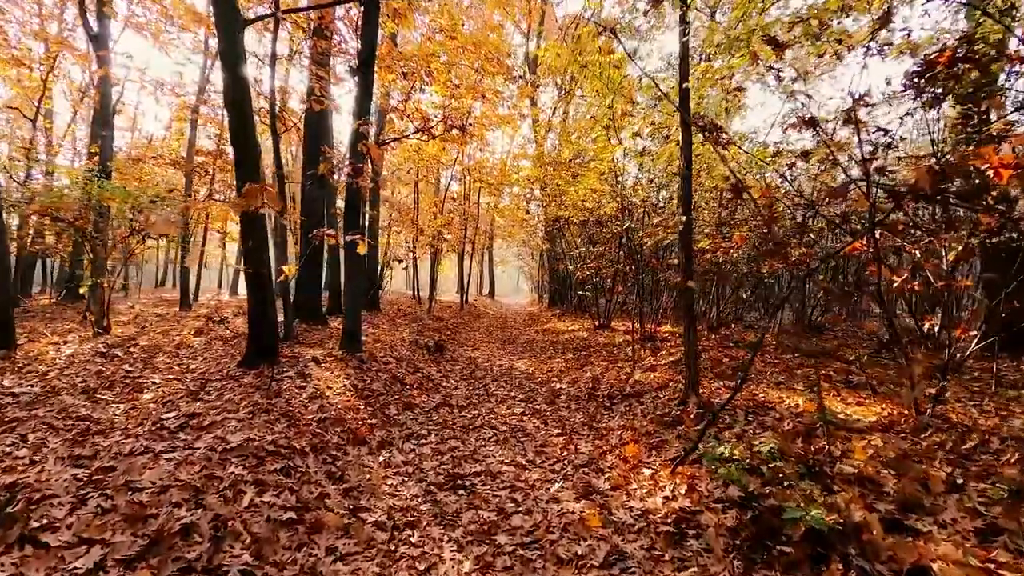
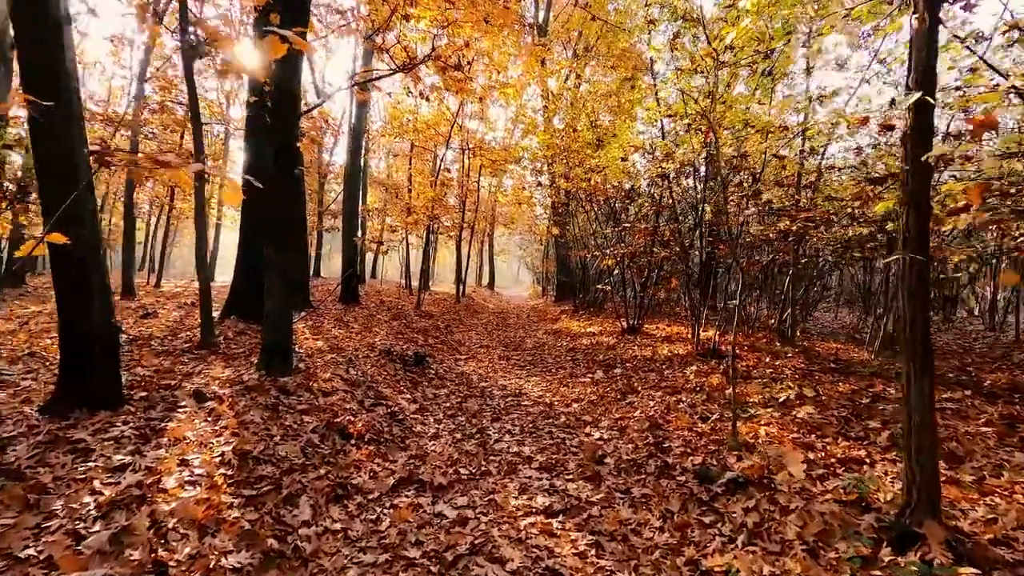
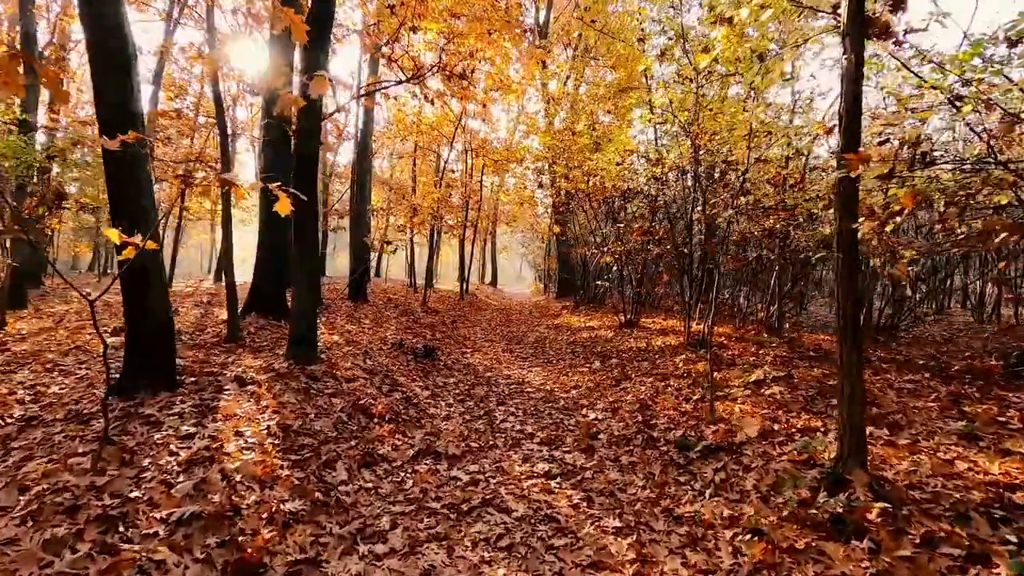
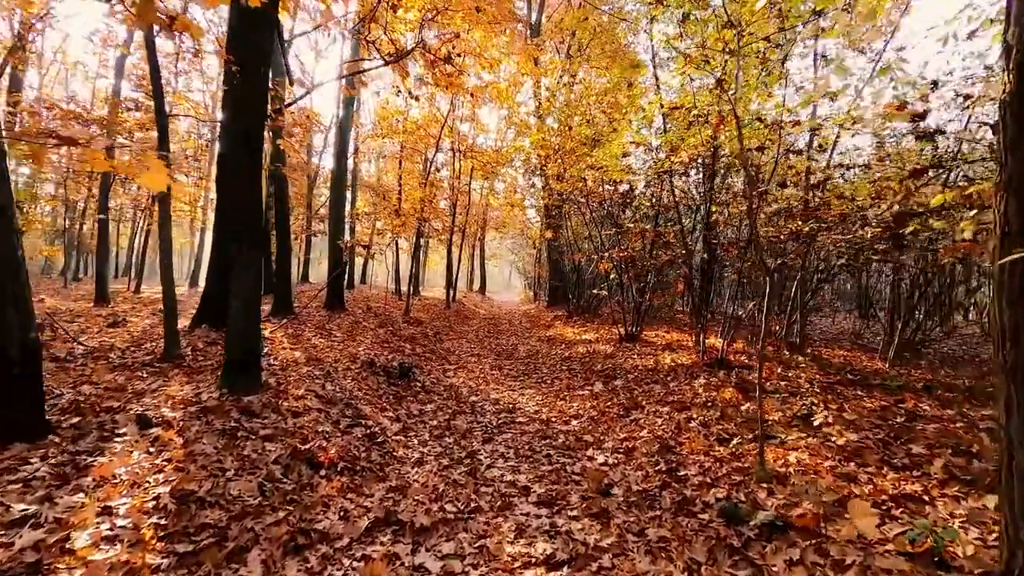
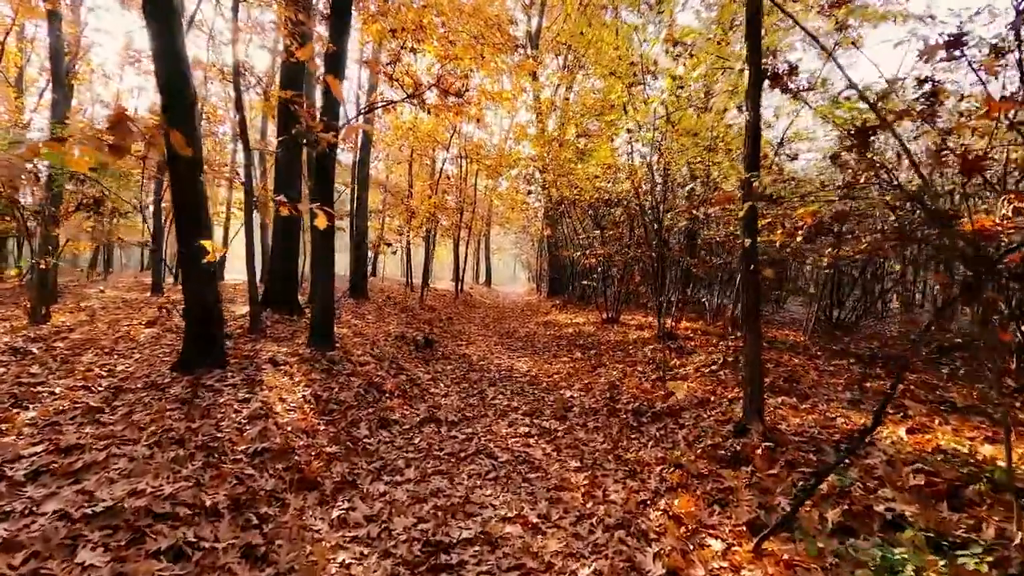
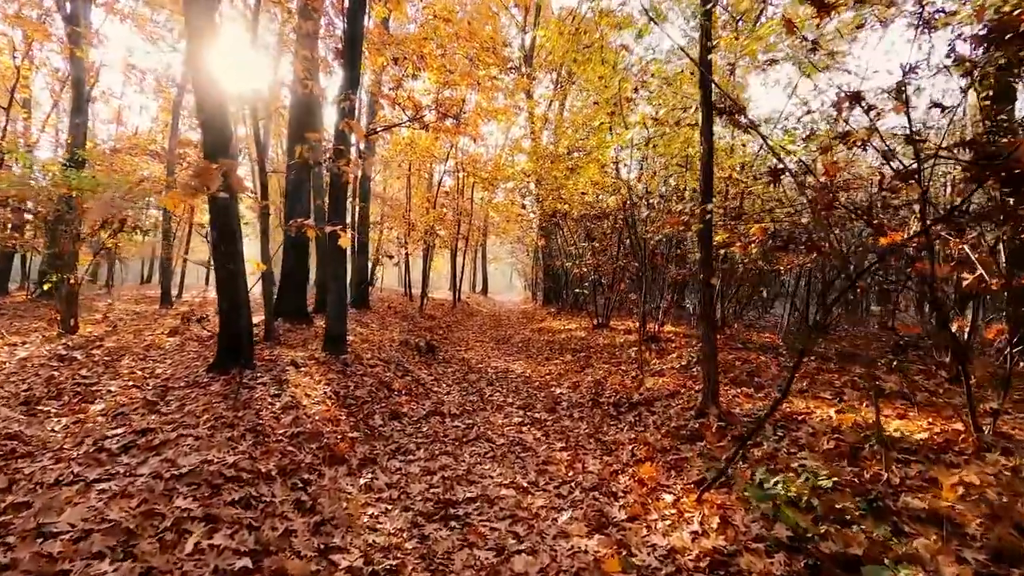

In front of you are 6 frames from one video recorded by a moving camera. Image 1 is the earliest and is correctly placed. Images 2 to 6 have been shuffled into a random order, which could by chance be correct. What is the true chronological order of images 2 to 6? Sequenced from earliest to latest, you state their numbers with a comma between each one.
6, 5, 3, 2, 4
